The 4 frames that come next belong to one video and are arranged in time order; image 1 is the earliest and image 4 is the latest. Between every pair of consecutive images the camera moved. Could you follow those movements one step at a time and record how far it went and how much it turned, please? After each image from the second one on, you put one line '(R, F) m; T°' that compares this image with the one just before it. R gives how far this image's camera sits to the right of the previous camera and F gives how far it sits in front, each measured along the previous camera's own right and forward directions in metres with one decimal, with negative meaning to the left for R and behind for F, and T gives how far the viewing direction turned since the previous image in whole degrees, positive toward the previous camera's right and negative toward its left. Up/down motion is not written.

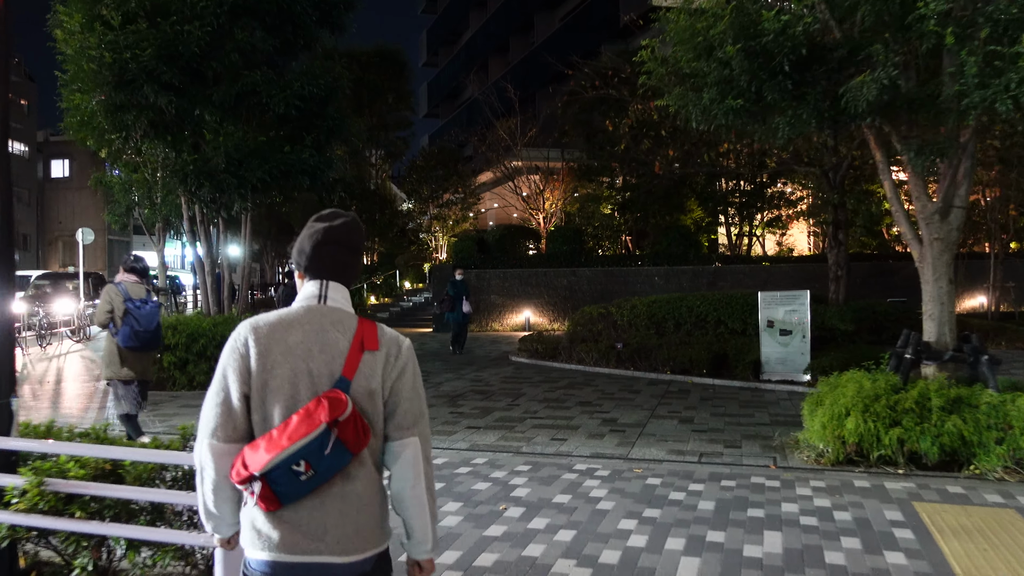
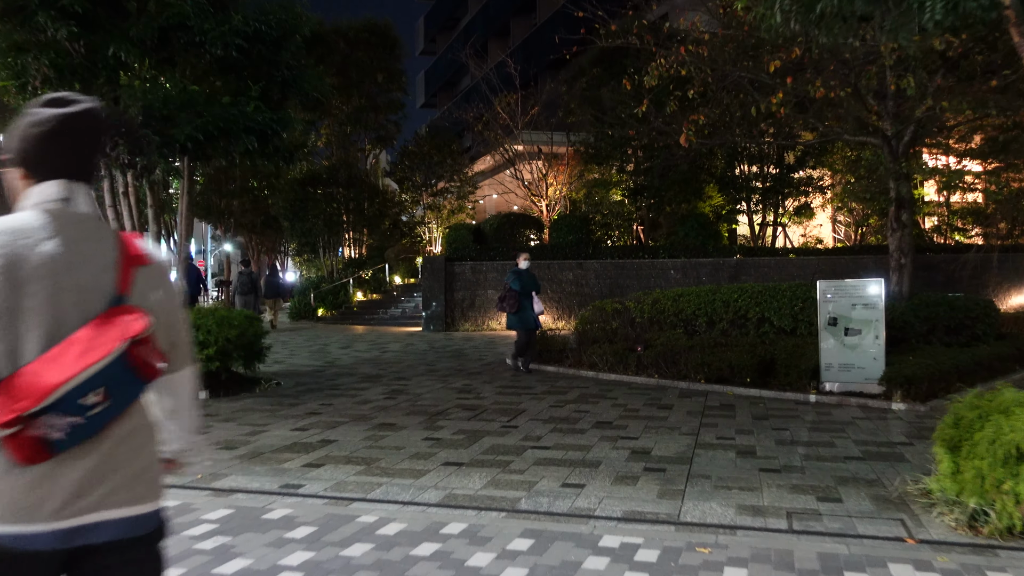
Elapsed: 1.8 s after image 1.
(0.0, +2.4) m; 0°
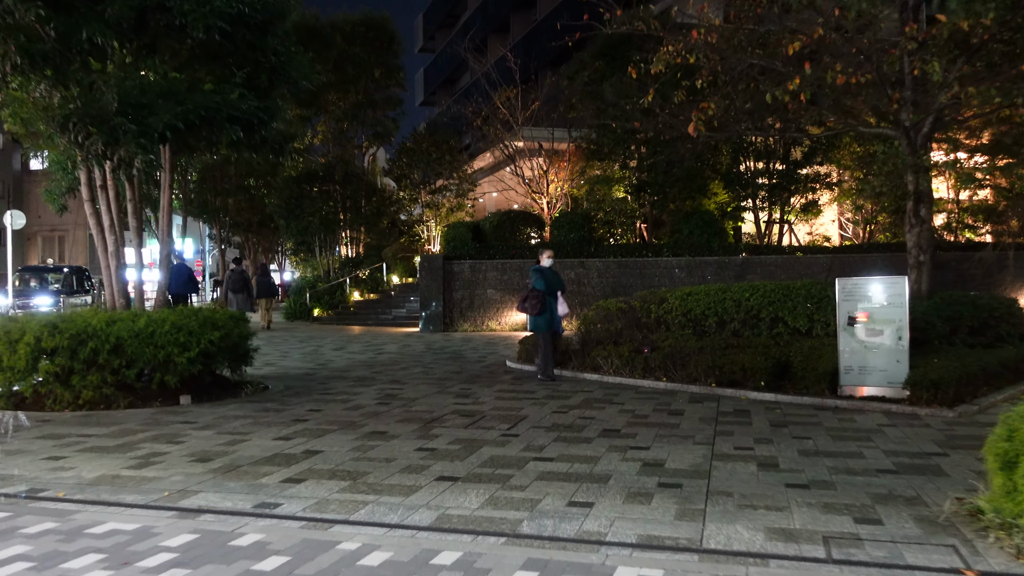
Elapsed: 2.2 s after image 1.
(0.0, +0.5) m; 0°
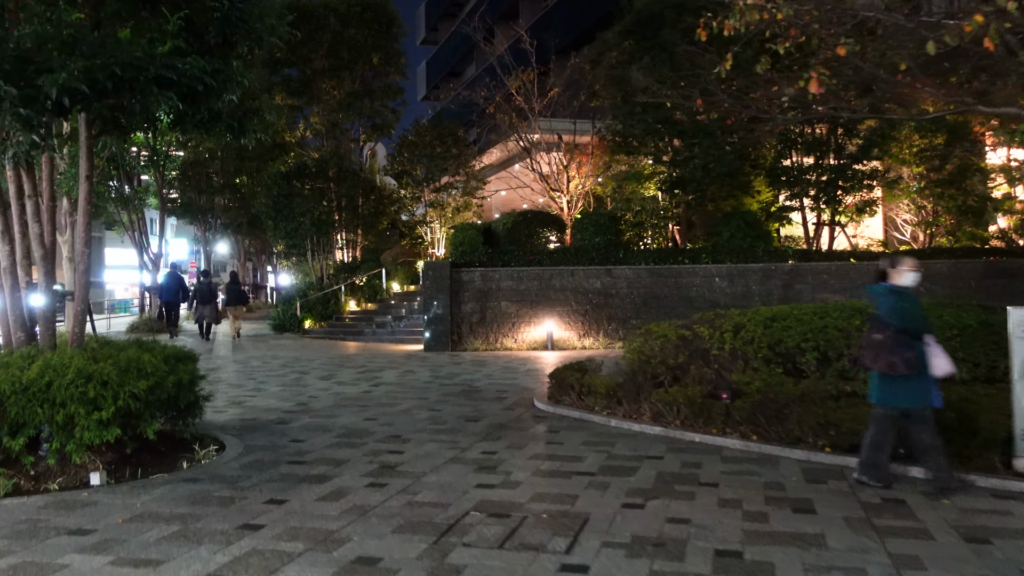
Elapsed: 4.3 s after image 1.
(-0.3, +2.6) m; 0°
